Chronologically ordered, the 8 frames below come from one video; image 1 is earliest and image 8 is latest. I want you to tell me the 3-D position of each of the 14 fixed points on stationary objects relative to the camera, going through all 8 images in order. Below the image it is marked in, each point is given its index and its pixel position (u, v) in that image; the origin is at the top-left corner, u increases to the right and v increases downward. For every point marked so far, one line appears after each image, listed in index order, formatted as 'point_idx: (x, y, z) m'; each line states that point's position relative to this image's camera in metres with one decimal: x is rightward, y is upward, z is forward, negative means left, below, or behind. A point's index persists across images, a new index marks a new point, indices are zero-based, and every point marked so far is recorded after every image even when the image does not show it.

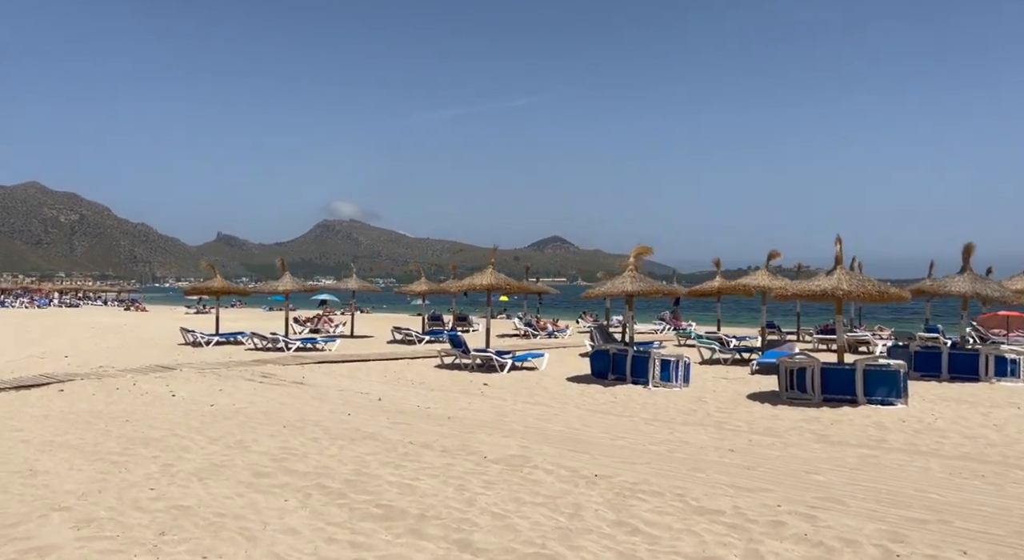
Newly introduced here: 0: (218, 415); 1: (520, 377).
0: (-3.0, -1.4, +9.5) m
1: (+0.1, -1.5, +13.5) m
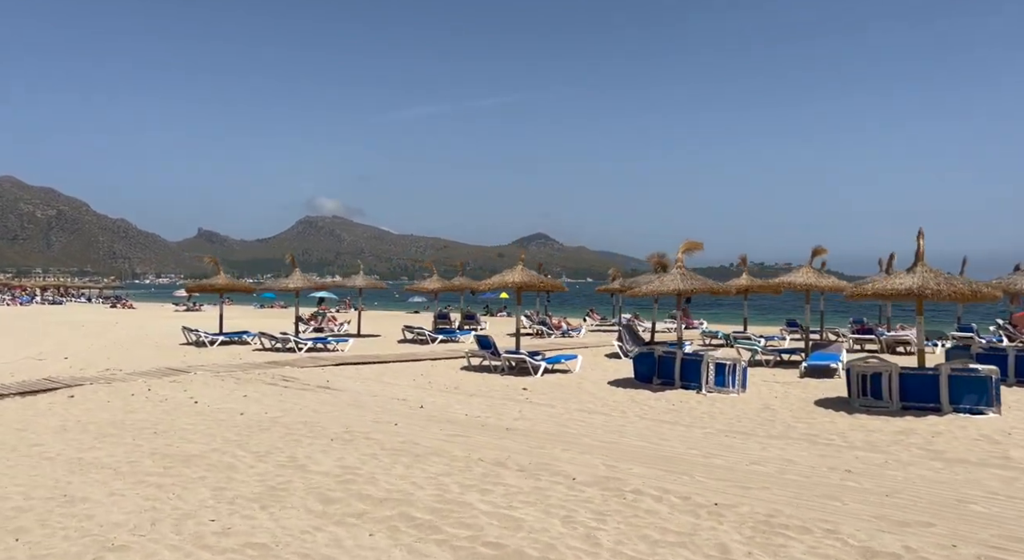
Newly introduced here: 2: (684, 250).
0: (-2.4, -1.4, +8.9) m
1: (+0.7, -1.4, +12.9) m
2: (+2.3, +0.4, +12.0) m
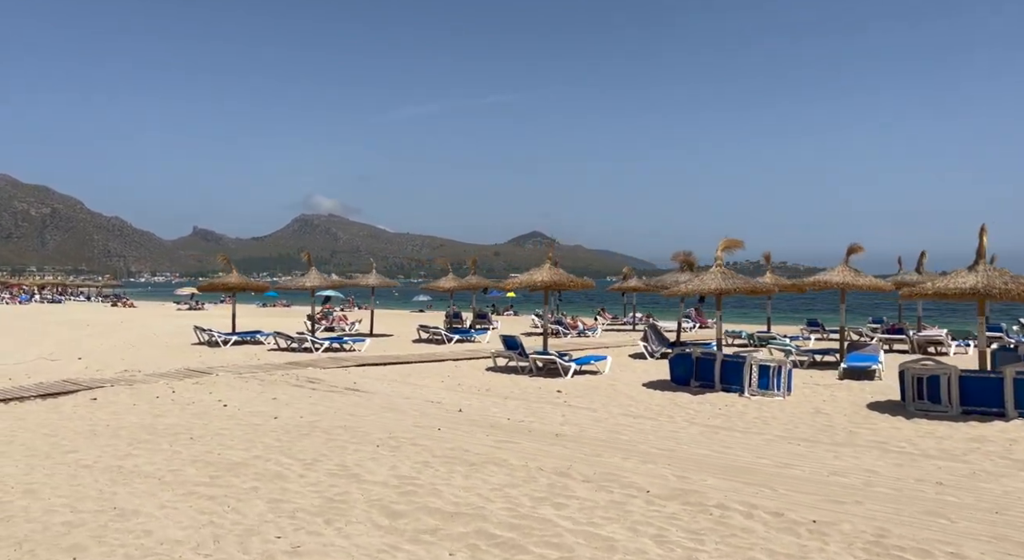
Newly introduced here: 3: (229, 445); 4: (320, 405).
0: (-2.0, -1.4, +8.6) m
1: (+1.1, -1.4, +12.6) m
2: (+2.7, +0.4, +11.7) m
3: (-2.4, -1.4, +7.9) m
4: (-2.2, -1.5, +10.8) m
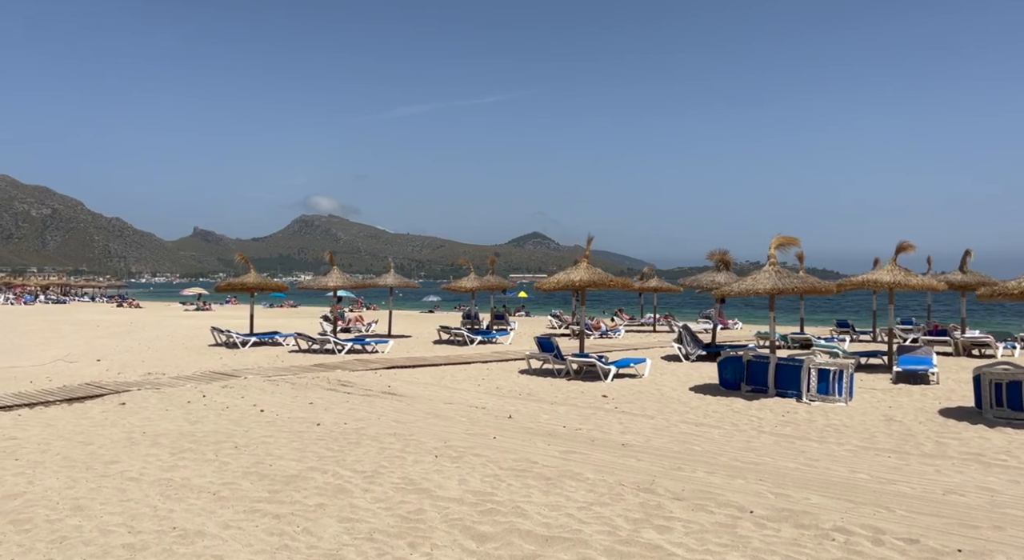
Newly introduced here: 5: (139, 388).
0: (-1.5, -1.4, +8.1) m
1: (+1.7, -1.4, +12.1) m
2: (+3.2, +0.4, +11.2) m
3: (-1.9, -1.4, +7.5) m
4: (-1.7, -1.5, +10.3) m
5: (-5.4, -1.6, +13.4) m
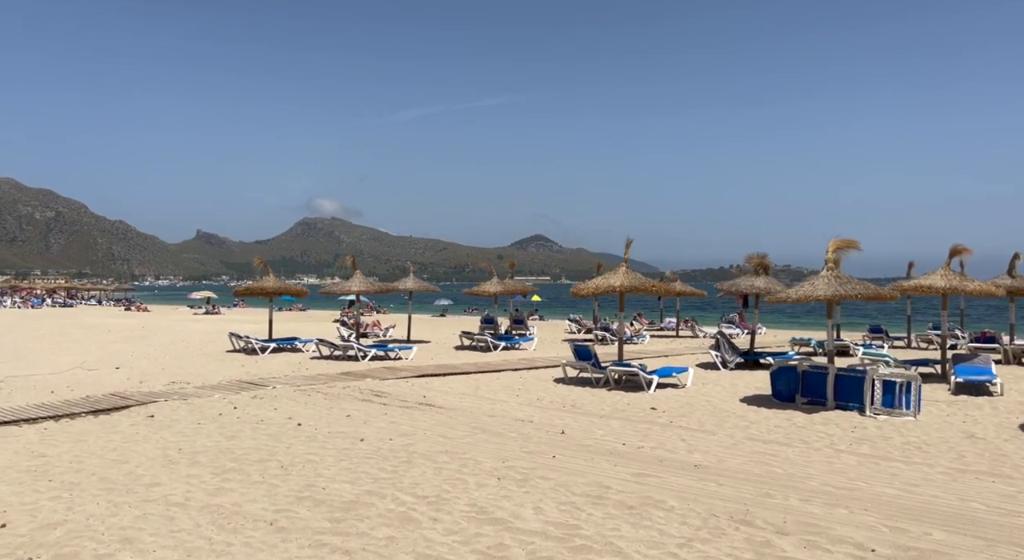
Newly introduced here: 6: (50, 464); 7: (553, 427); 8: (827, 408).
0: (-1.0, -1.5, +7.7) m
1: (+2.2, -1.5, +11.7) m
2: (+3.8, +0.4, +10.7) m
3: (-1.4, -1.5, +7.0) m
4: (-1.2, -1.5, +9.9) m
5: (-4.9, -1.7, +13.0) m
6: (-4.1, -1.6, +8.2) m
7: (+0.4, -1.5, +9.5) m
8: (+3.6, -1.5, +10.5) m
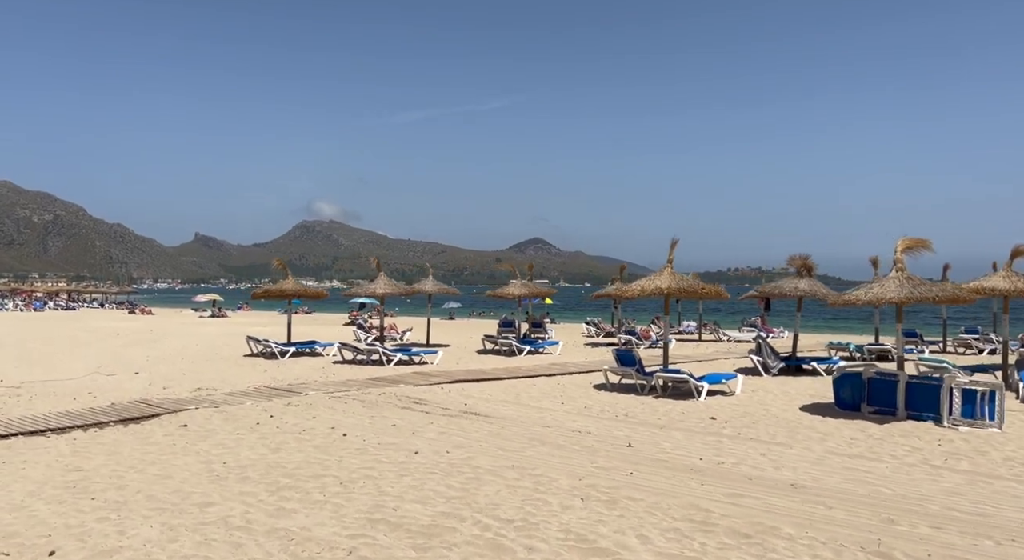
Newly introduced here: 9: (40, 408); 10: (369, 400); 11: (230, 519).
0: (-0.4, -1.5, +7.2) m
1: (+2.8, -1.6, +11.1) m
2: (+4.4, +0.3, +10.2) m
3: (-0.8, -1.5, +6.5) m
4: (-0.6, -1.6, +9.4) m
5: (-4.3, -1.7, +12.5) m
6: (-3.5, -1.7, +7.7) m
7: (+1.0, -1.5, +8.9) m
8: (+4.2, -1.5, +9.9) m
9: (-6.8, -1.8, +13.2) m
10: (-2.0, -1.6, +12.6) m
11: (-1.8, -1.5, +5.9) m
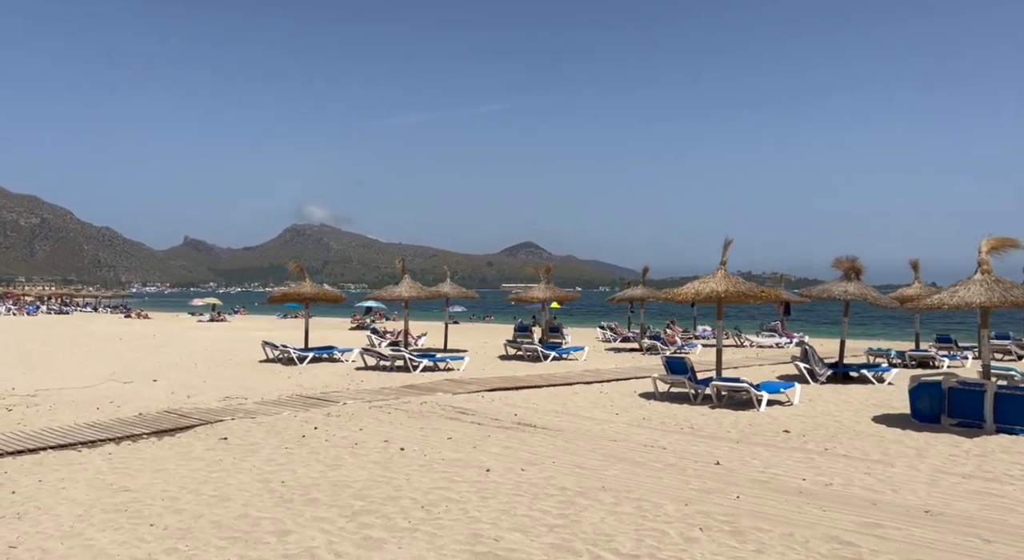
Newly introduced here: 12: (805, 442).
0: (+0.3, -1.6, +6.6) m
1: (+3.4, -1.6, +10.5) m
2: (+5.0, +0.3, +9.6) m
3: (-0.2, -1.6, +5.9) m
4: (+0.1, -1.6, +8.8) m
5: (-3.6, -1.7, +11.9) m
6: (-2.9, -1.7, +7.1) m
7: (+1.7, -1.6, +8.3) m
8: (+4.8, -1.5, +9.4) m
9: (-6.1, -1.9, +12.6) m
10: (-1.3, -1.7, +12.0) m
11: (-1.2, -1.6, +5.3) m
12: (+2.9, -1.6, +9.1) m
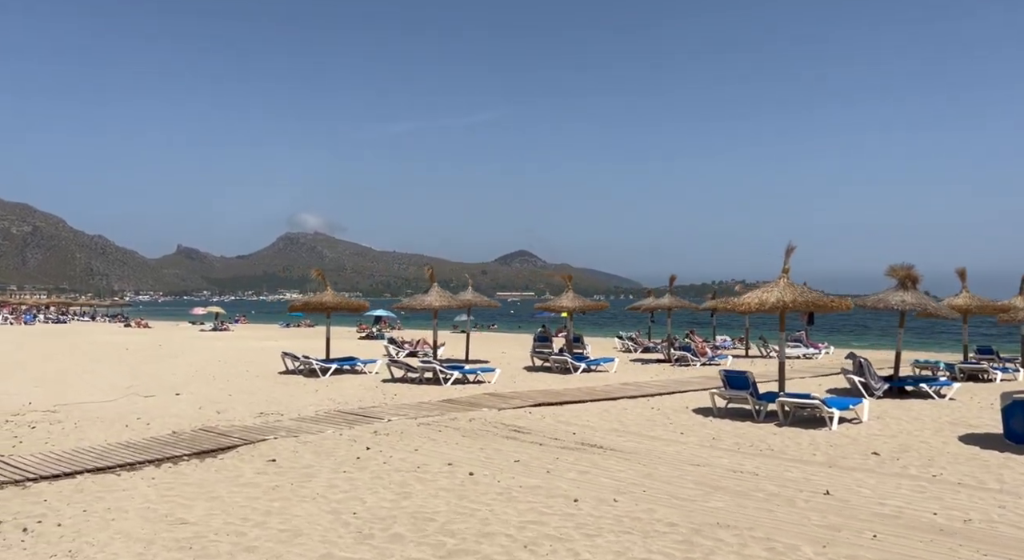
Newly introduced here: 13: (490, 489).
0: (+1.0, -1.7, +5.9) m
1: (+4.1, -1.7, +9.9) m
2: (+5.7, +0.1, +9.0) m
3: (+0.6, -1.6, +5.3) m
4: (+0.8, -1.7, +8.1) m
5: (-2.9, -1.9, +11.2) m
6: (-2.2, -1.8, +6.4) m
7: (+2.4, -1.7, +7.7) m
8: (+5.5, -1.7, +8.7) m
9: (-5.4, -2.0, +11.9) m
10: (-0.6, -1.8, +11.3) m
11: (-0.5, -1.6, +4.7) m
12: (+3.6, -1.7, +8.5) m
13: (-0.2, -1.7, +7.7) m
